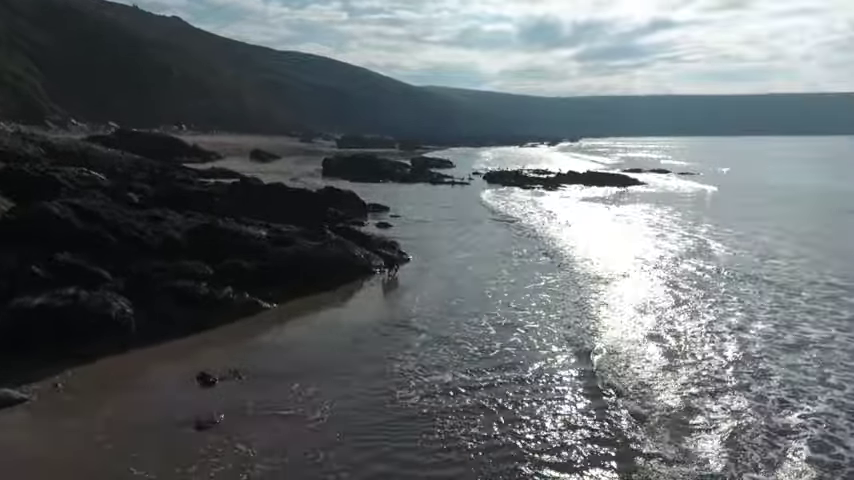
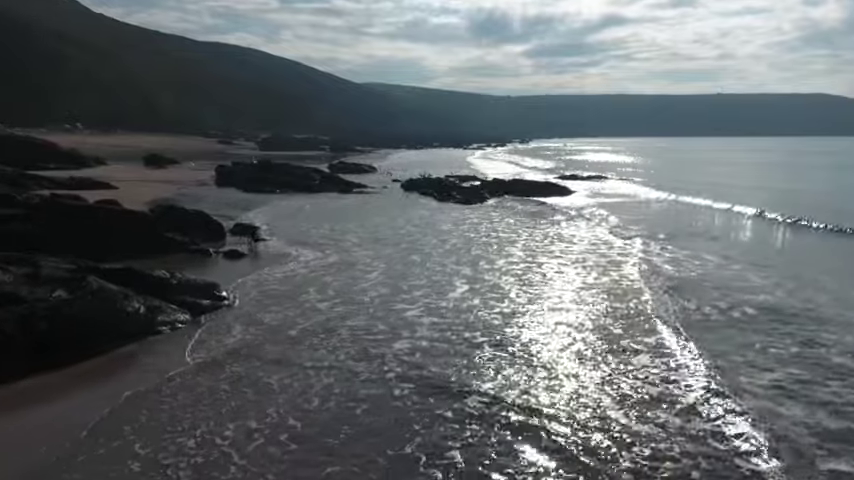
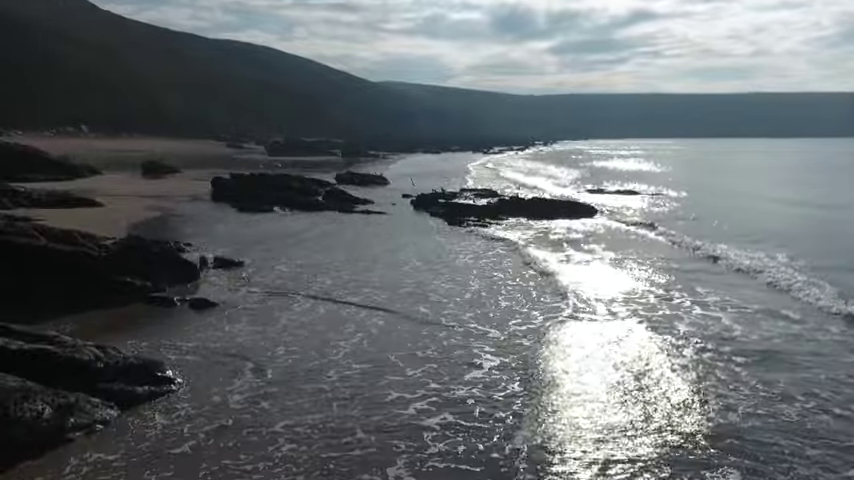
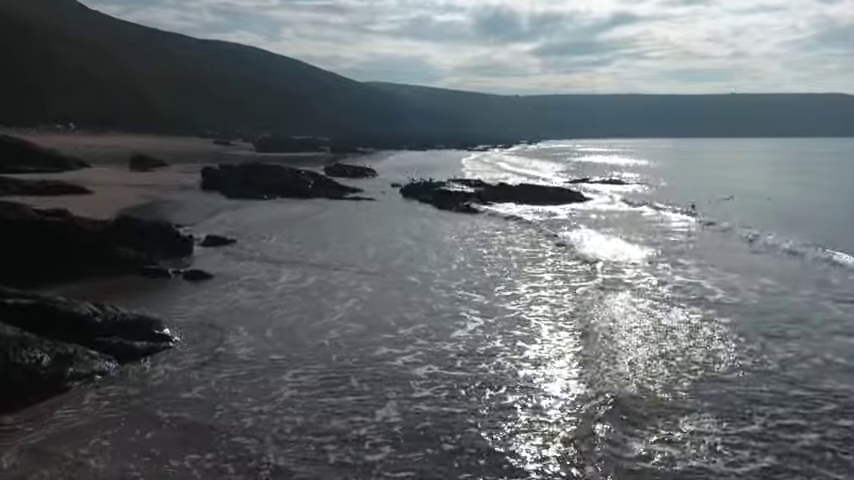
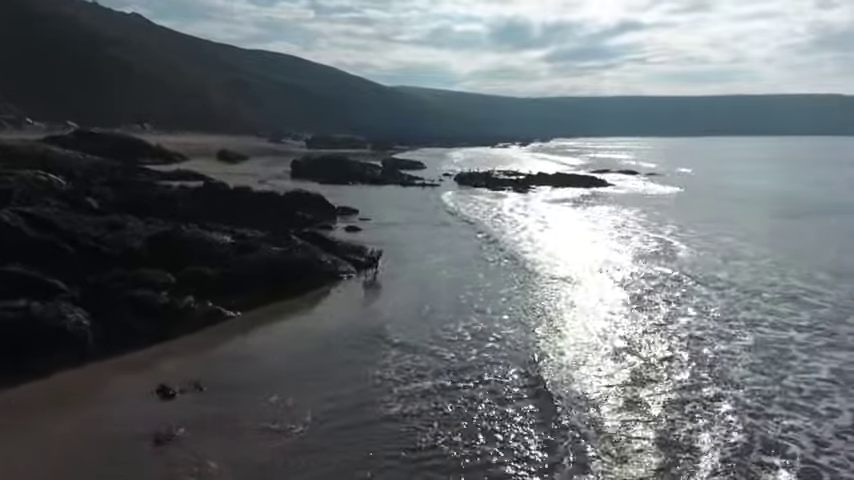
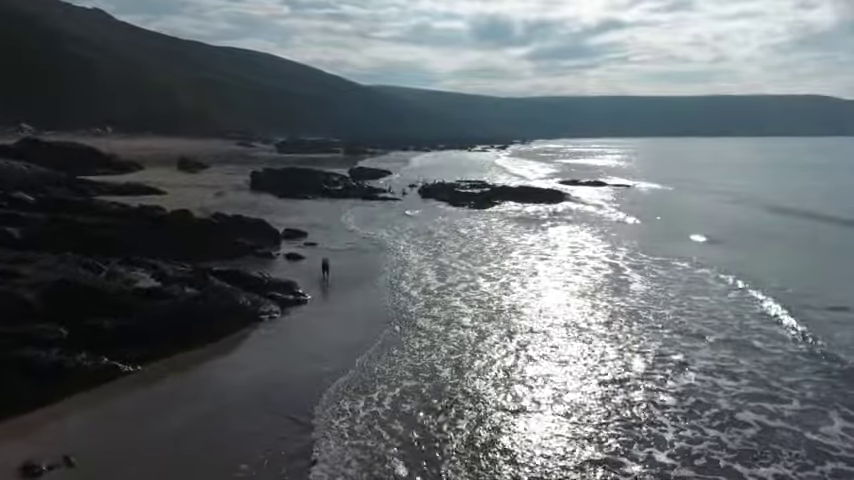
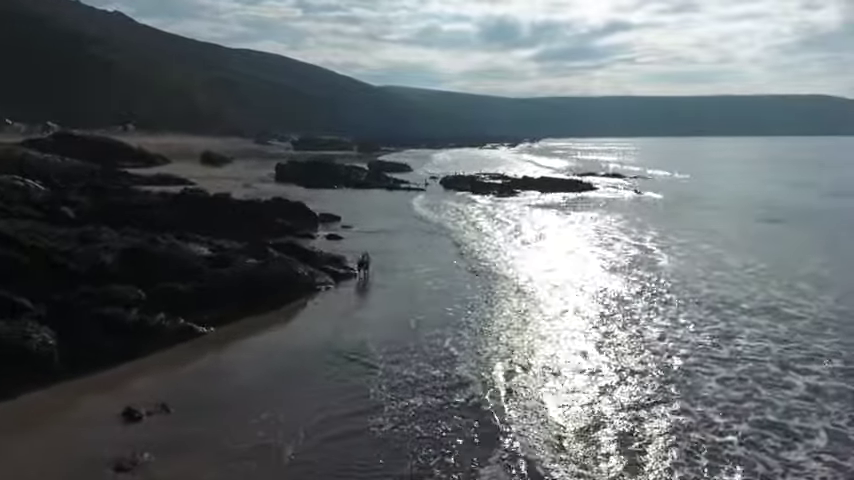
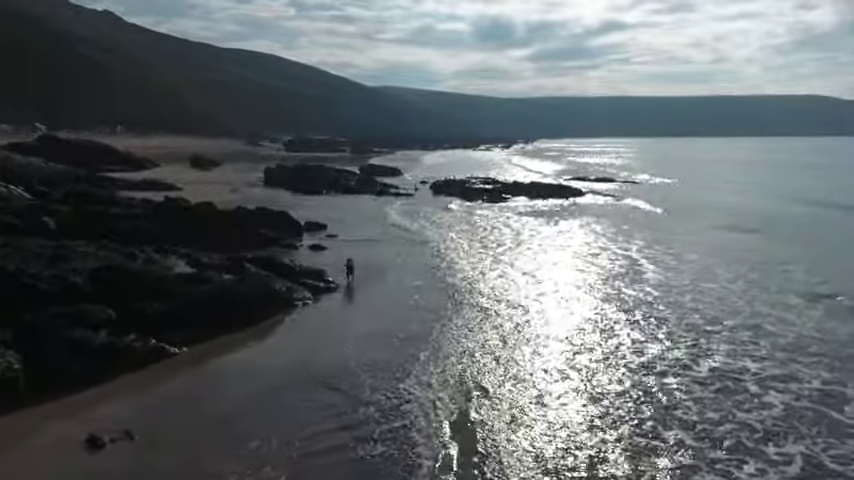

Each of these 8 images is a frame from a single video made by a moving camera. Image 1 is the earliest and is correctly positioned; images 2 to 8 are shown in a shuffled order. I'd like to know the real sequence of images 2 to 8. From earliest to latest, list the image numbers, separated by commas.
5, 7, 8, 6, 2, 4, 3
